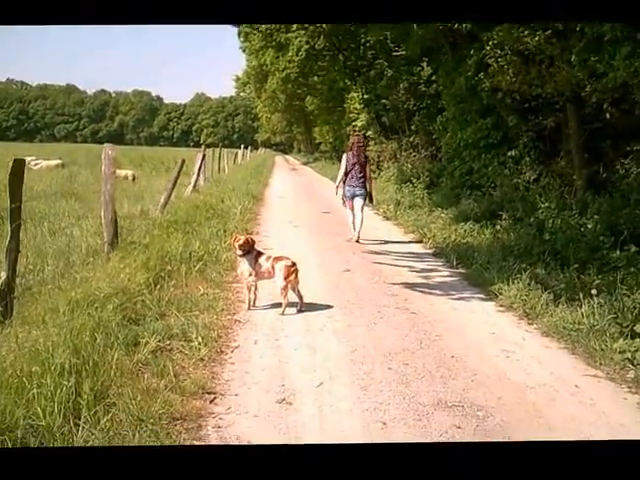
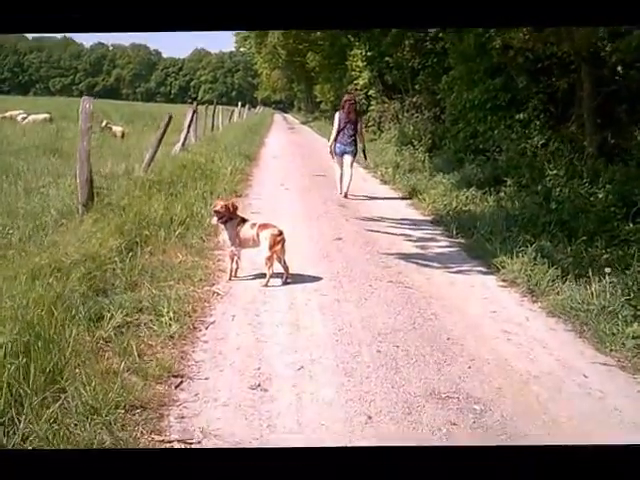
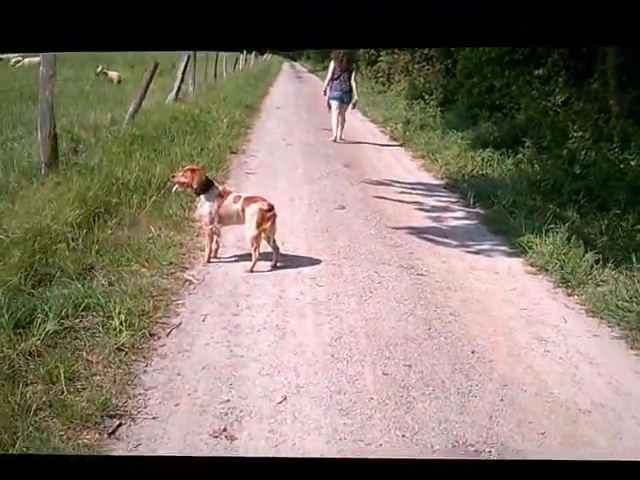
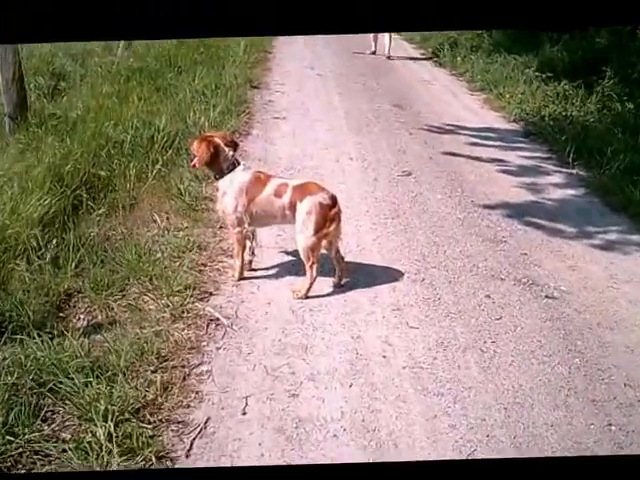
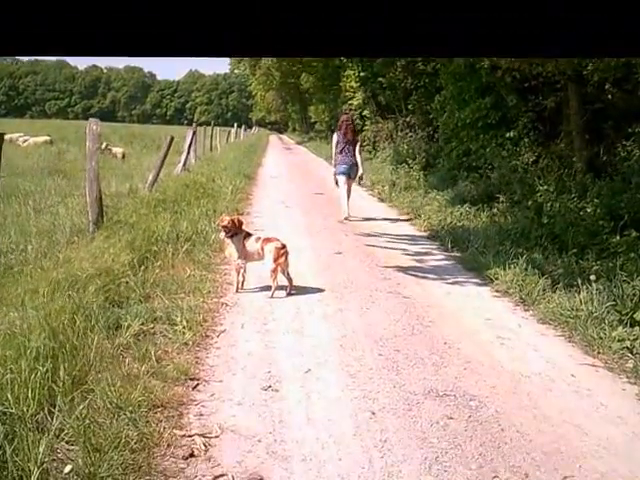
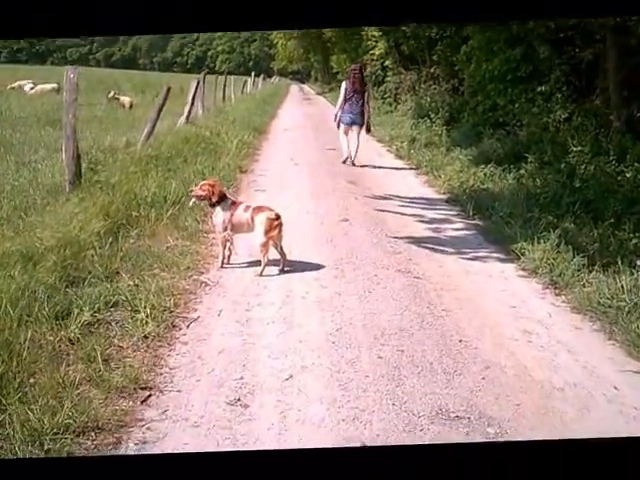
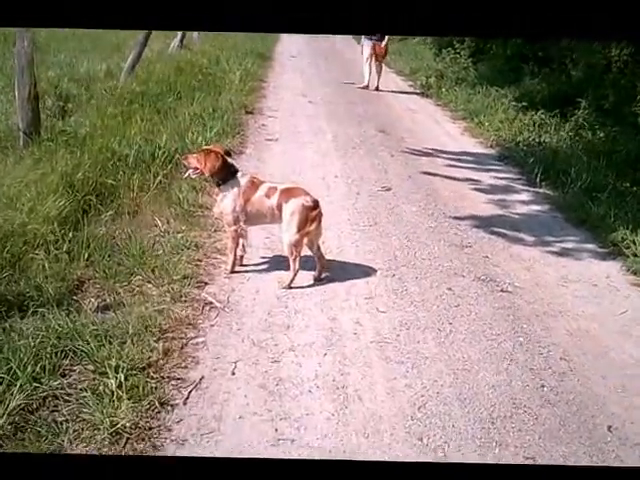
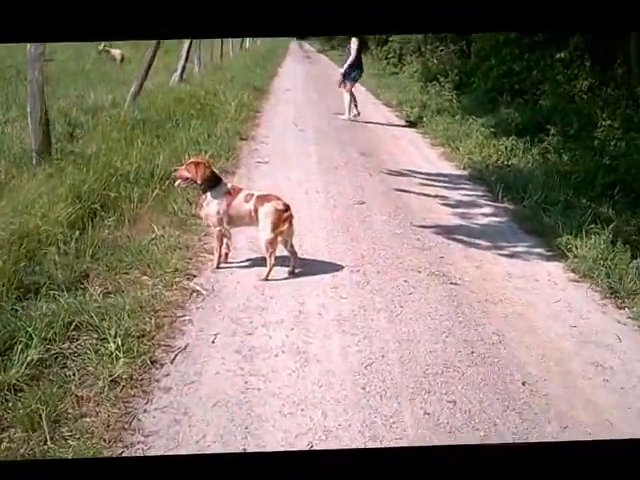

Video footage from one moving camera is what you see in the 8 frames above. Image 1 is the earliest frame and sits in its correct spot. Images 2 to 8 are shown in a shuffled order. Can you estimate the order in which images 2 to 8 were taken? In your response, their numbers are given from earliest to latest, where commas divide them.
5, 2, 6, 3, 8, 7, 4
